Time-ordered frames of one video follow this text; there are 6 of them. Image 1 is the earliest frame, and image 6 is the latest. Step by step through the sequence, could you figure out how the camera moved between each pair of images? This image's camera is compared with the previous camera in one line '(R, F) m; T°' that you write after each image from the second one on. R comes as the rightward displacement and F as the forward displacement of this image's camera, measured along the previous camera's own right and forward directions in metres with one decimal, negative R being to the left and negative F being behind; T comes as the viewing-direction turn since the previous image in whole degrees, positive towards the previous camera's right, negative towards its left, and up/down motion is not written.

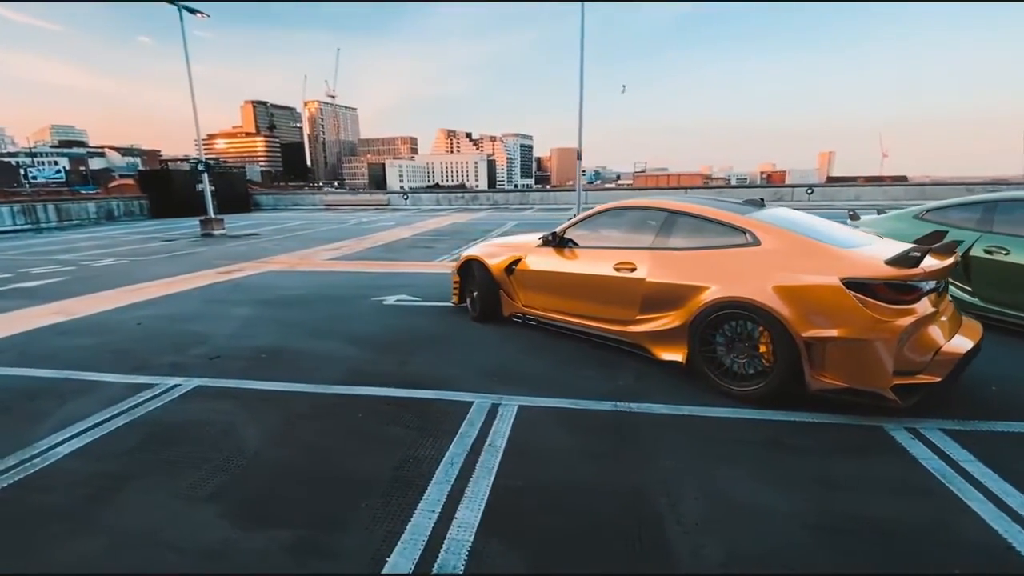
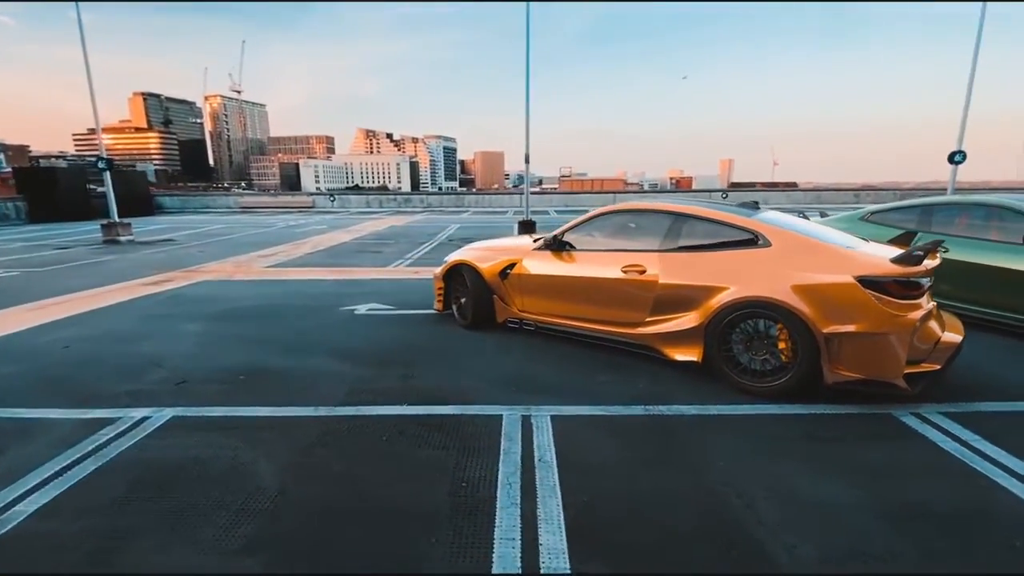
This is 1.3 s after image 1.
(-0.7, +0.2) m; +9°
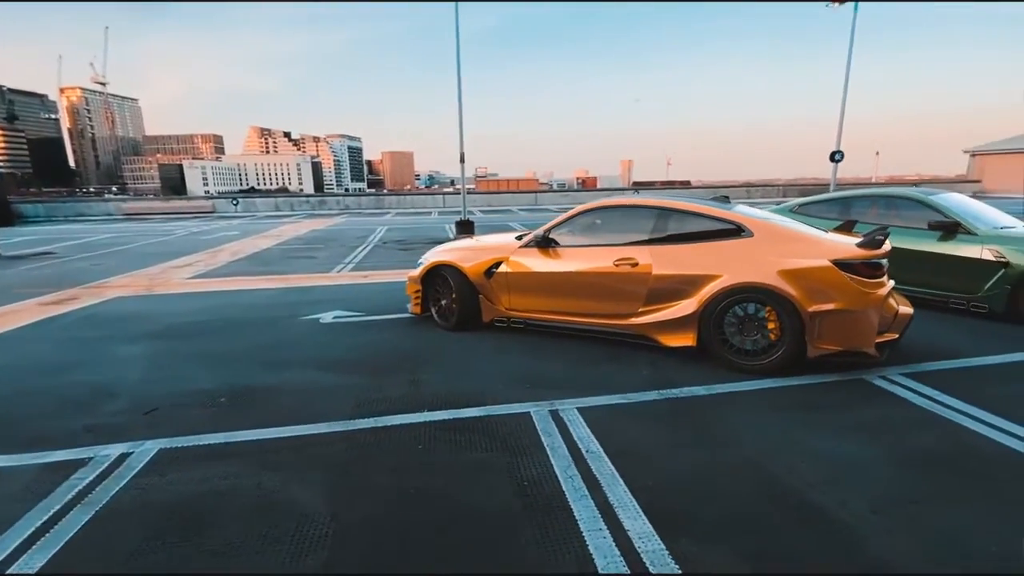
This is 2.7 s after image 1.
(-0.8, +0.1) m; +10°
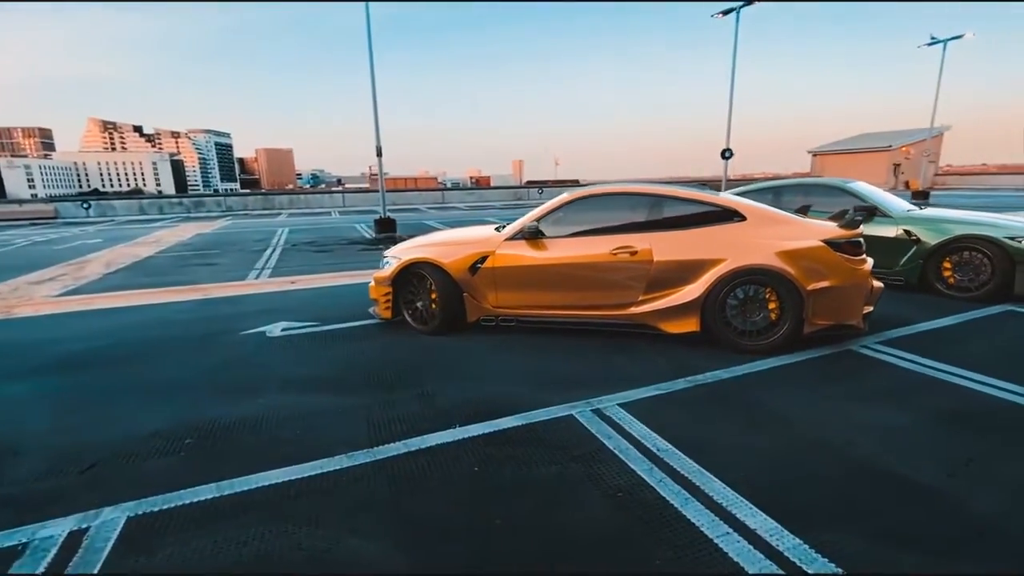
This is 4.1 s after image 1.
(-0.9, +0.4) m; +12°
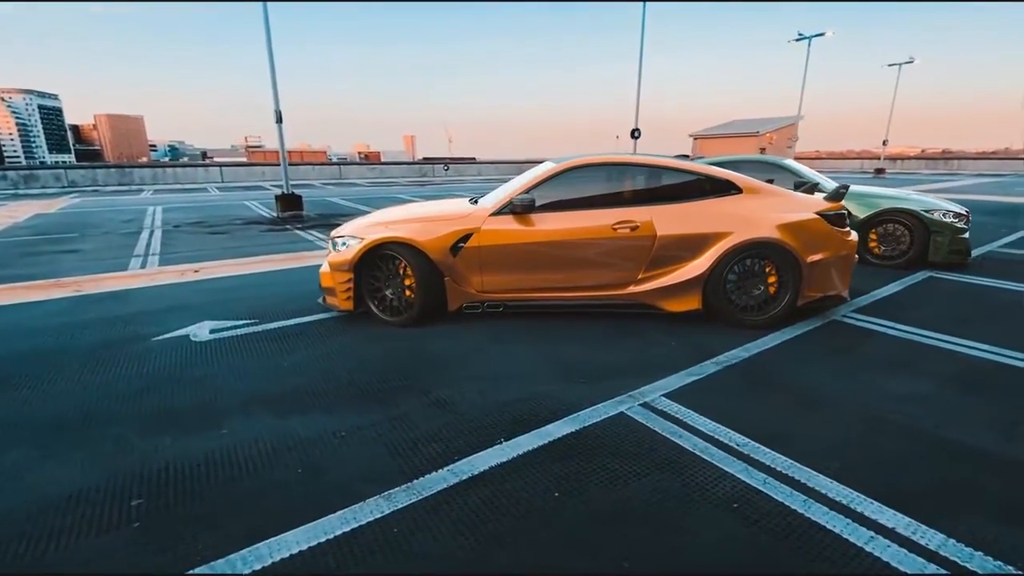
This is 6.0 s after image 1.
(-0.8, +0.6) m; +12°
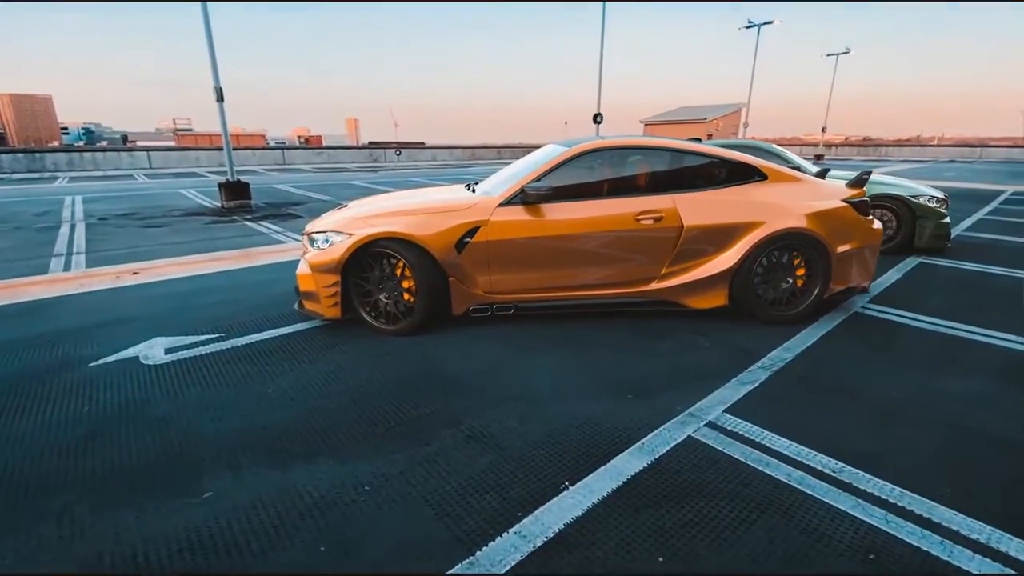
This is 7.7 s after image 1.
(-0.5, +0.5) m; +6°
